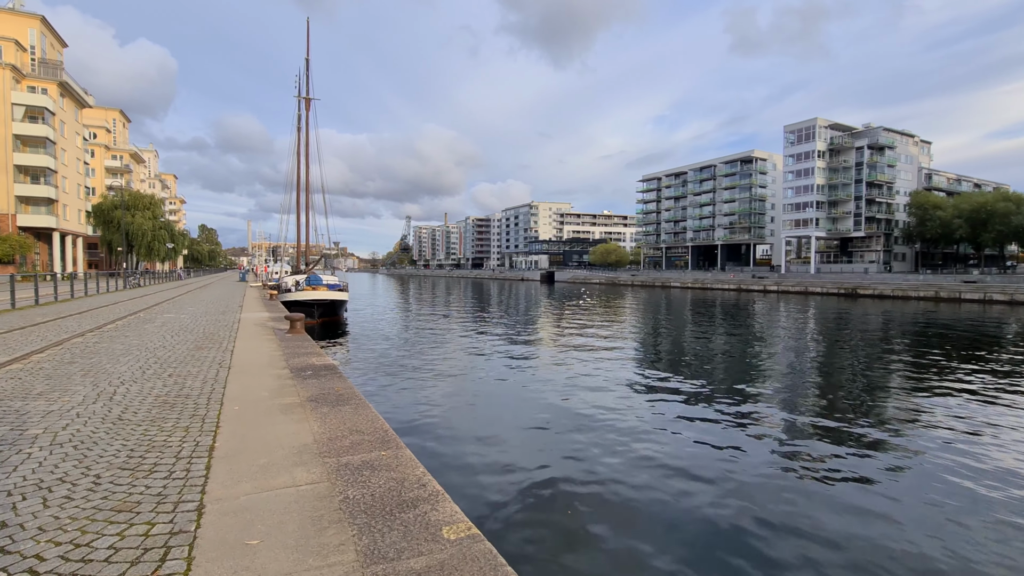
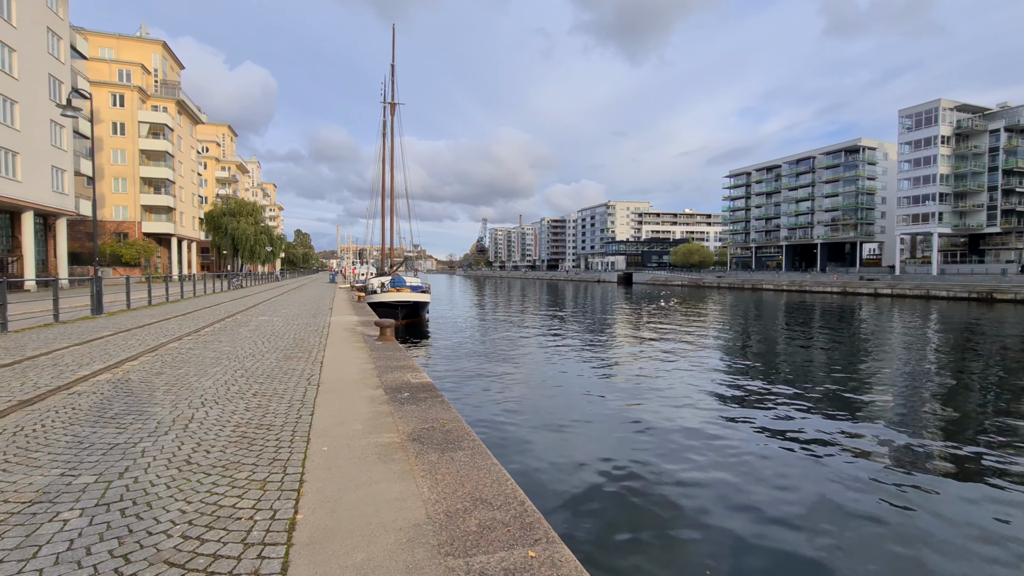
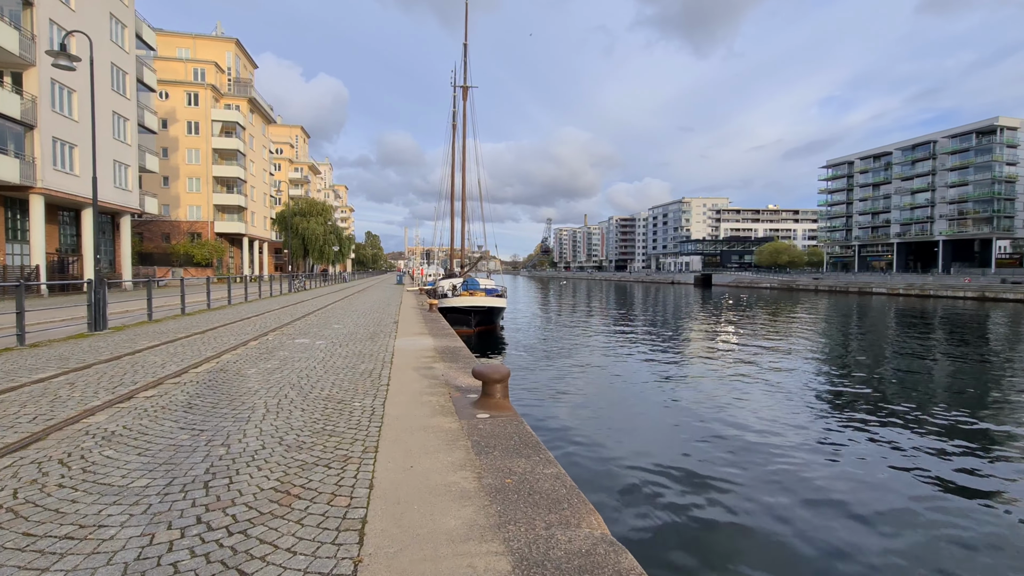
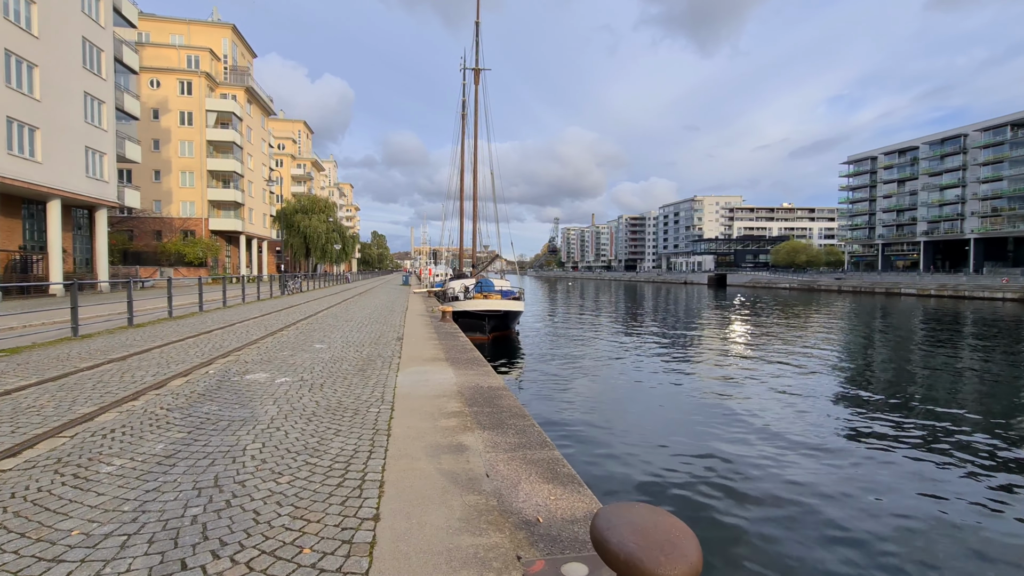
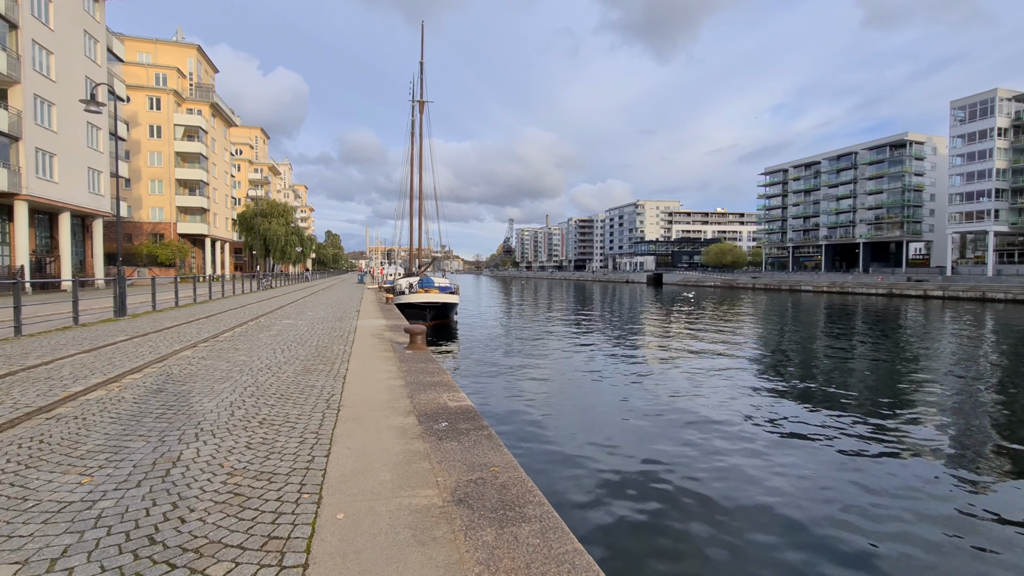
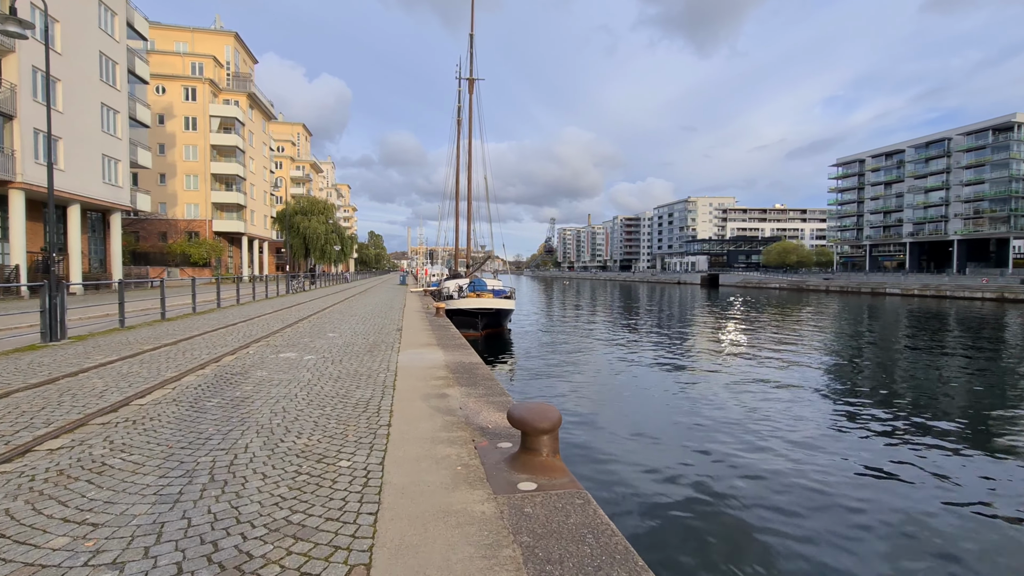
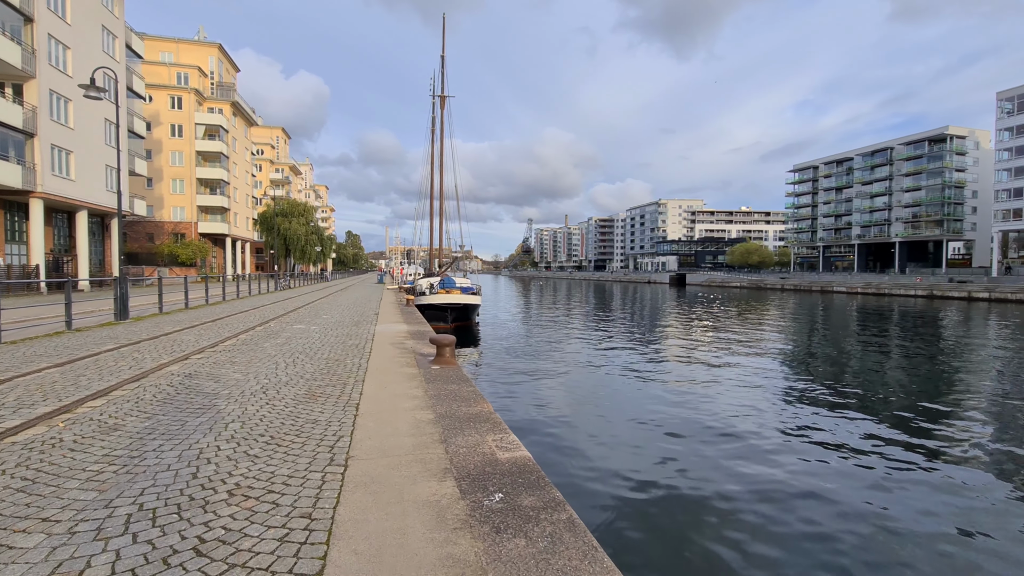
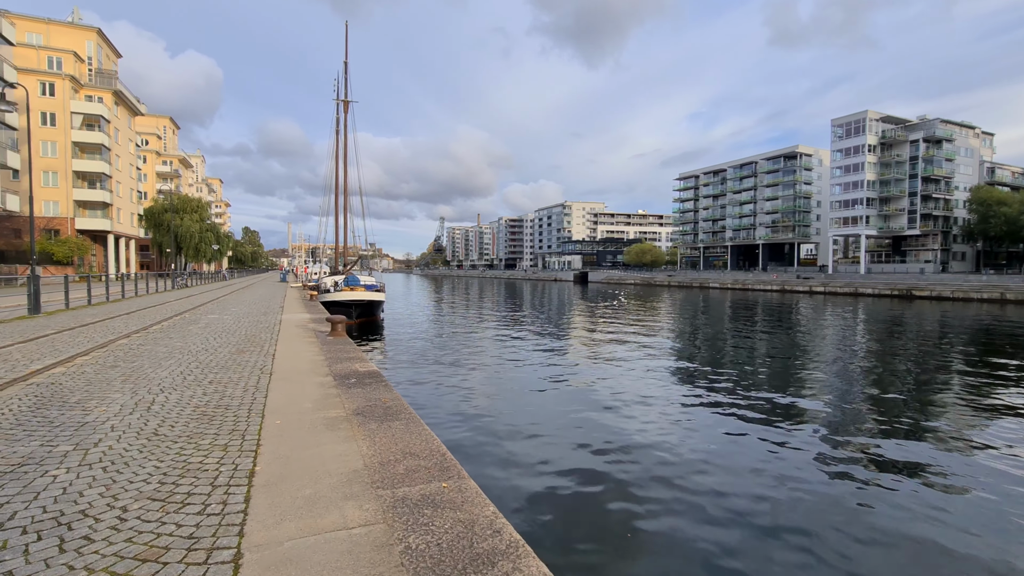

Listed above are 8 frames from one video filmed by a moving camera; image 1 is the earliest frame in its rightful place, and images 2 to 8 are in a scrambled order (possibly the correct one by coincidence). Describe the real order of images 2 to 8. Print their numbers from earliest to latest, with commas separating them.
8, 2, 5, 7, 3, 6, 4
